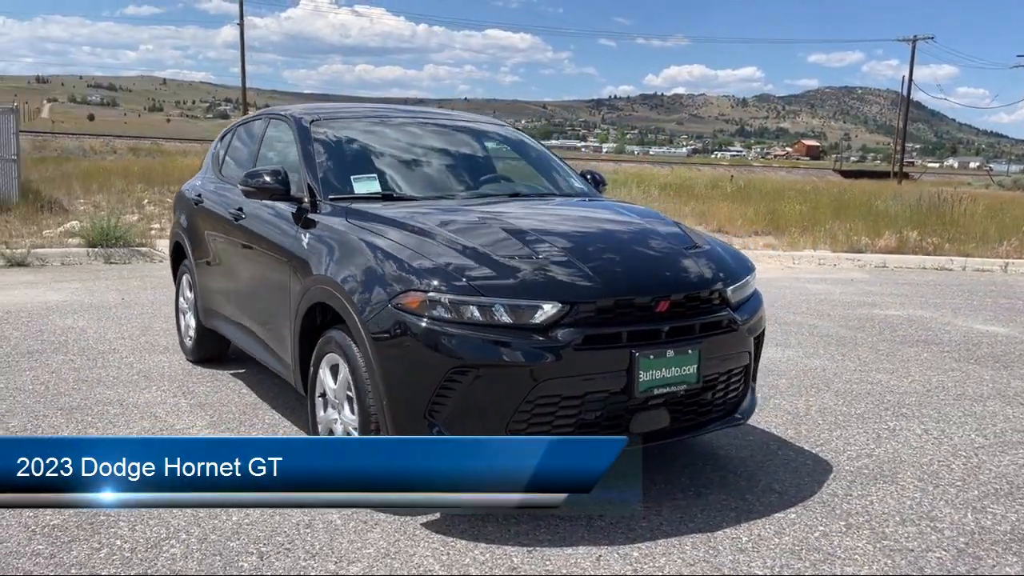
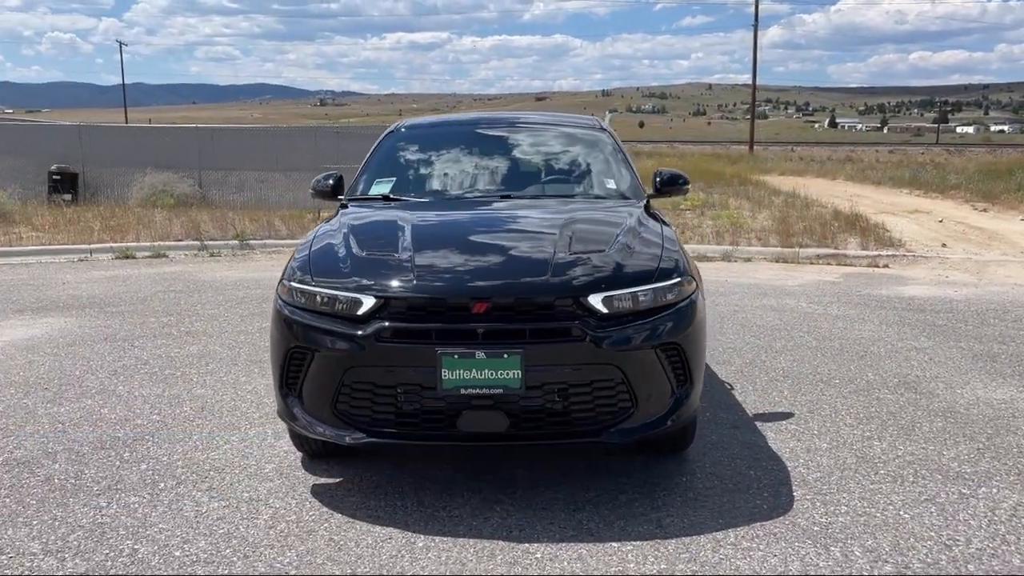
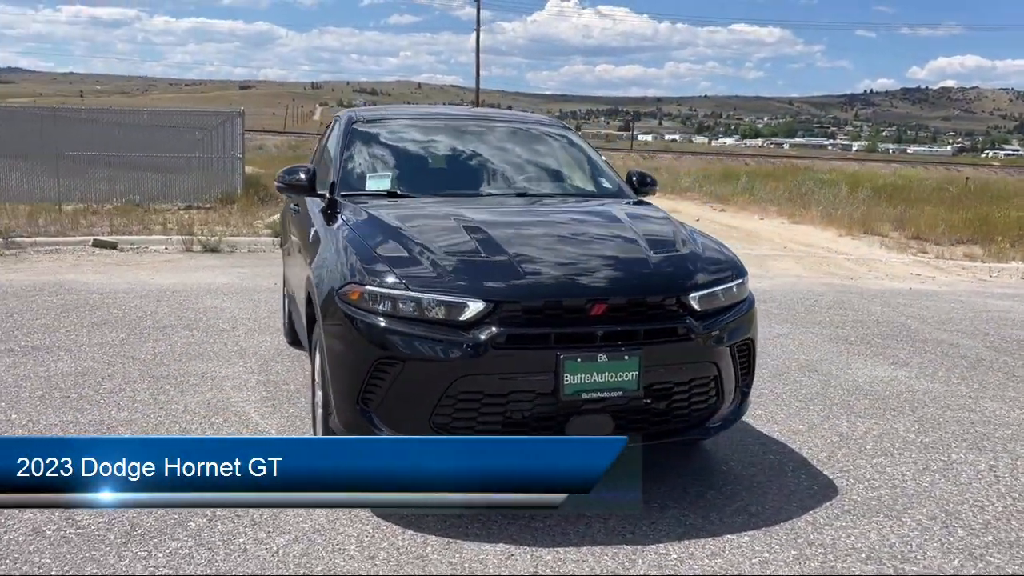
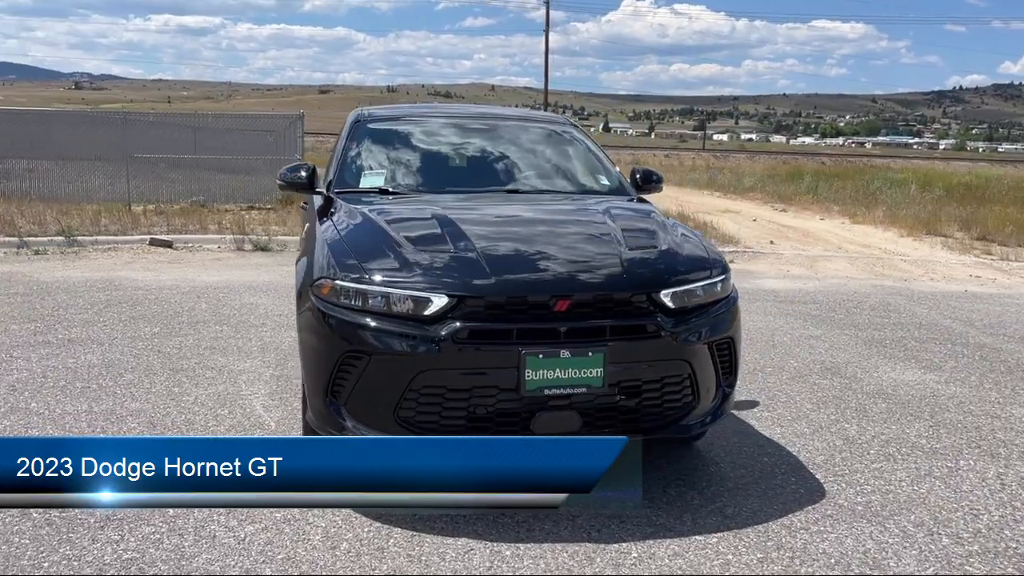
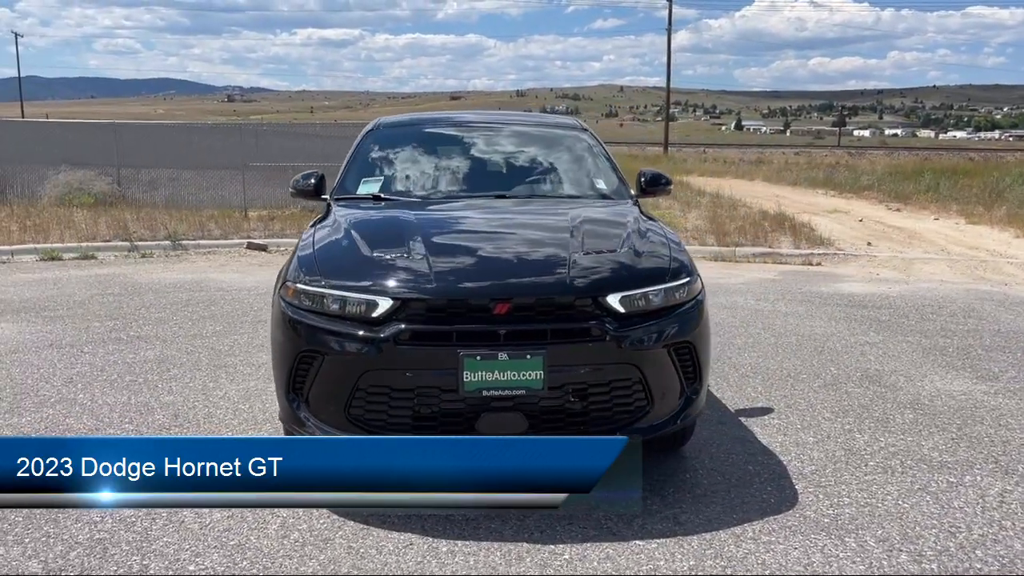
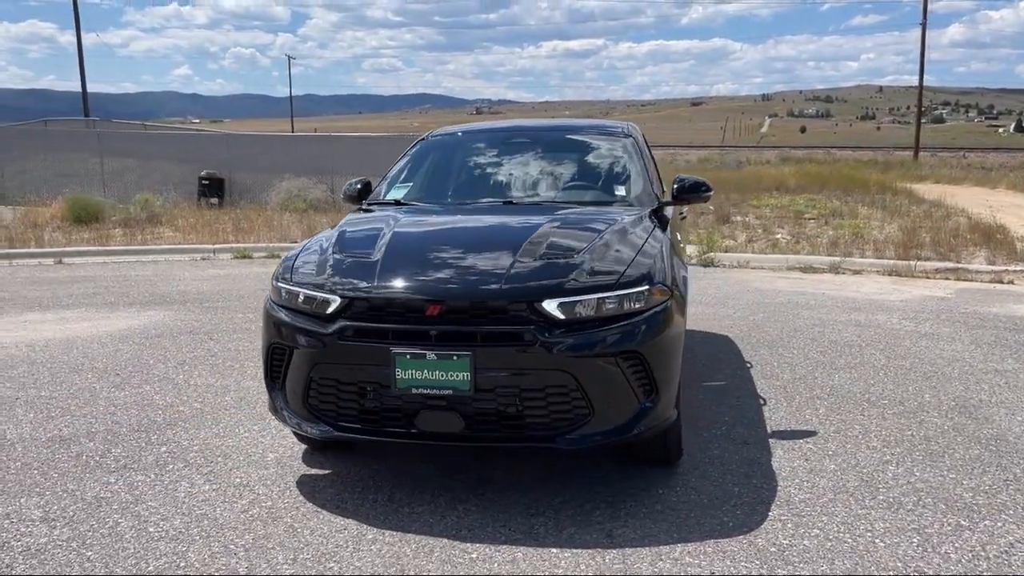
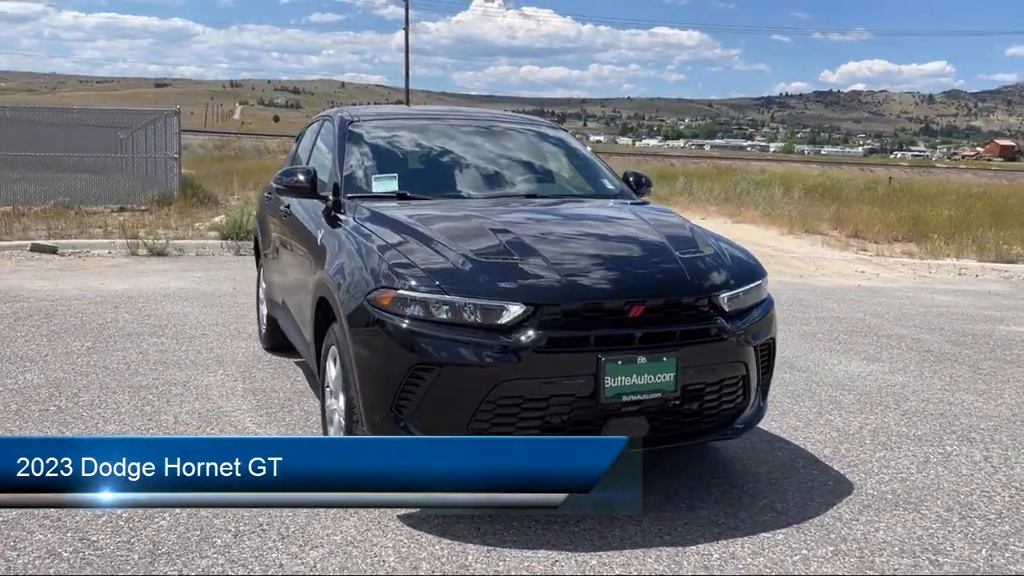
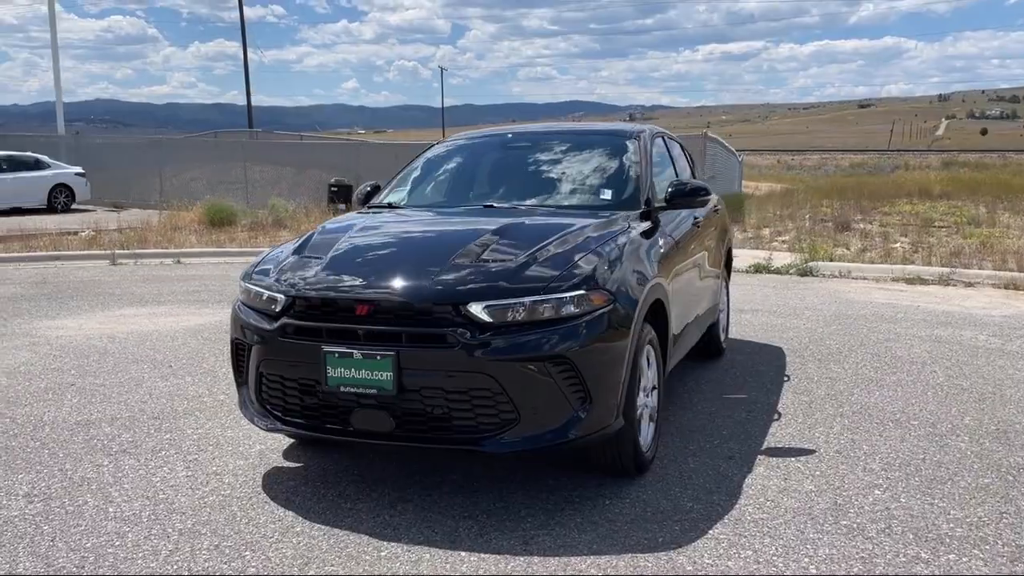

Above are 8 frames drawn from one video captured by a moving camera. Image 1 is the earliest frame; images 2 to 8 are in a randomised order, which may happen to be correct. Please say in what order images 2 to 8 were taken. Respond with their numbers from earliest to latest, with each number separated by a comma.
7, 3, 4, 5, 2, 6, 8
